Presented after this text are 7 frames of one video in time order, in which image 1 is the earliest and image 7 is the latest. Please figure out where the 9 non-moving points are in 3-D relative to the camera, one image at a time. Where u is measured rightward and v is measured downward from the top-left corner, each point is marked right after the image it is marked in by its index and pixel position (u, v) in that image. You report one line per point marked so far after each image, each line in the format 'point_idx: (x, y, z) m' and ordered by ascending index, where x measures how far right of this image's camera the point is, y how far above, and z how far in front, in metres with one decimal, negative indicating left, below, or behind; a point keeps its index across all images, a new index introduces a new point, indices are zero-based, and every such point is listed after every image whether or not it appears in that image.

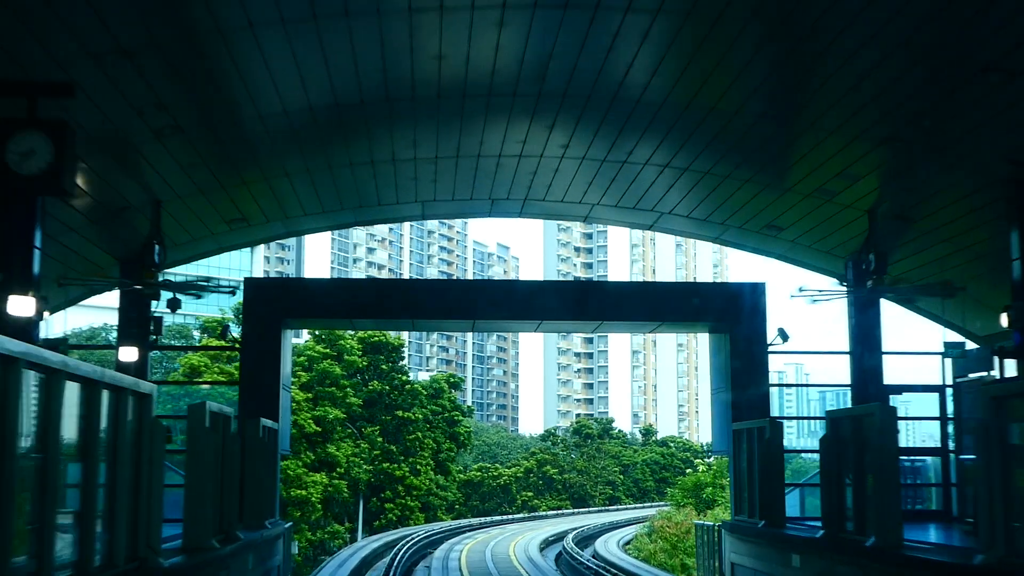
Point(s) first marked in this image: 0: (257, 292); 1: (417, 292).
0: (-4.8, -0.1, +18.9) m
1: (-1.8, -0.1, +19.0) m
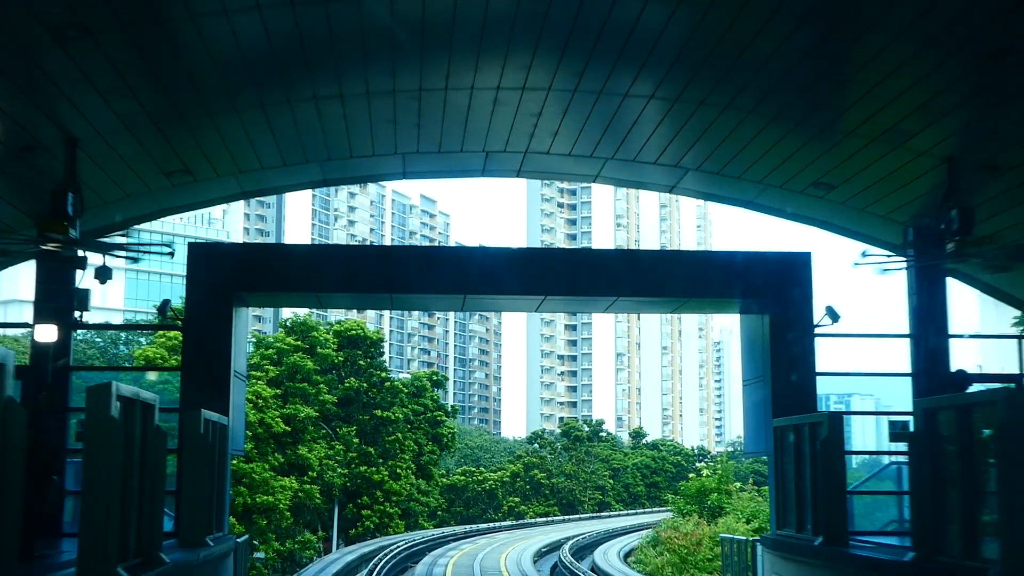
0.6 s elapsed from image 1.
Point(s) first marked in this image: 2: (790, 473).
0: (-4.8, +0.4, +15.7) m
1: (-1.8, +0.4, +15.9) m
2: (+4.1, -2.7, +14.8) m
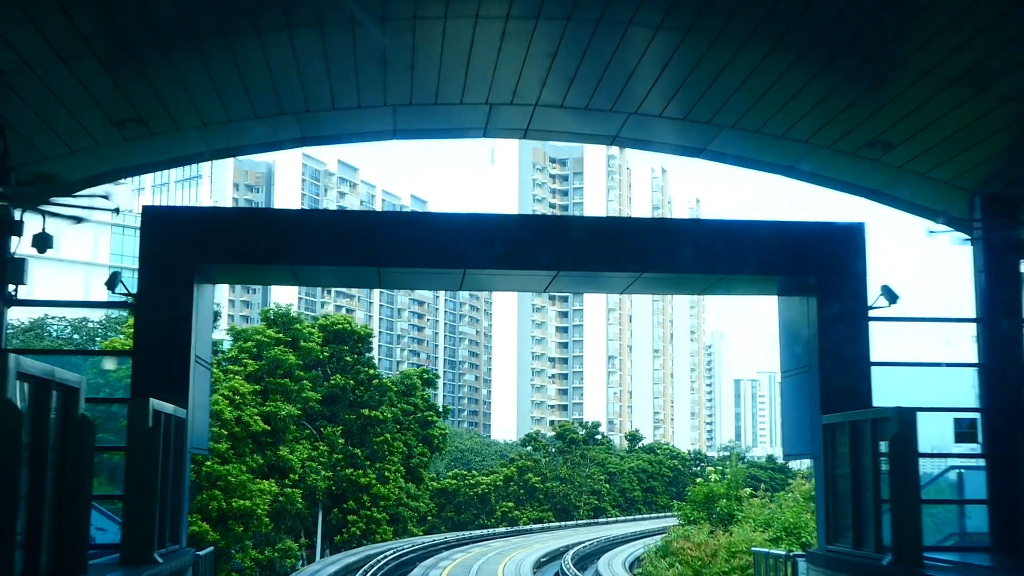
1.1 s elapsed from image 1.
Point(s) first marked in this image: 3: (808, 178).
0: (-4.7, +0.8, +13.4) m
1: (-1.7, +0.8, +13.6) m
2: (+4.2, -2.4, +12.7) m
3: (+4.7, +1.7, +15.8) m
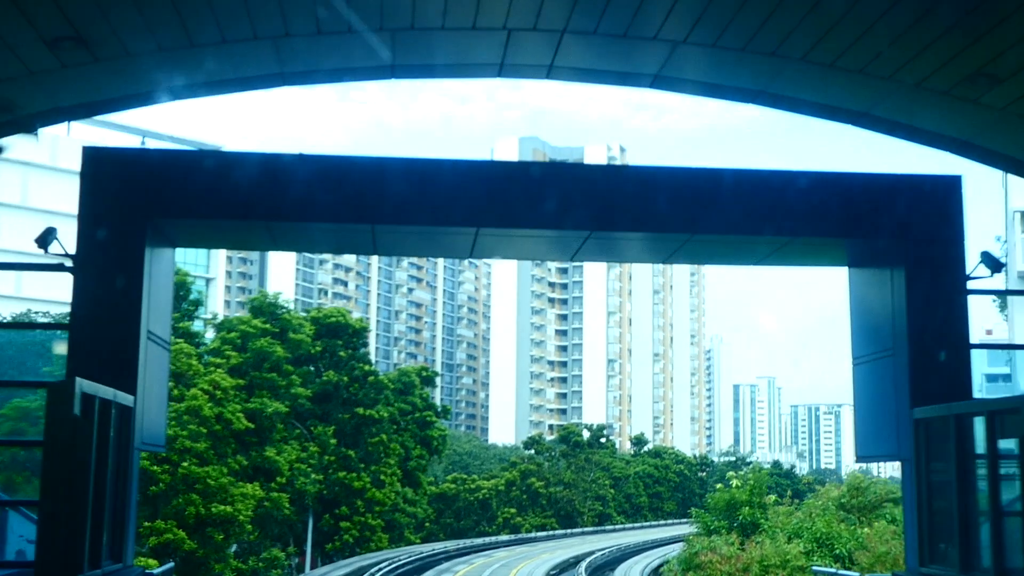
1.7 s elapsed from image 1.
0: (-4.4, +1.3, +11.0) m
1: (-1.4, +1.2, +11.2) m
2: (+4.4, -2.0, +10.2) m
3: (+4.9, +2.1, +13.4) m
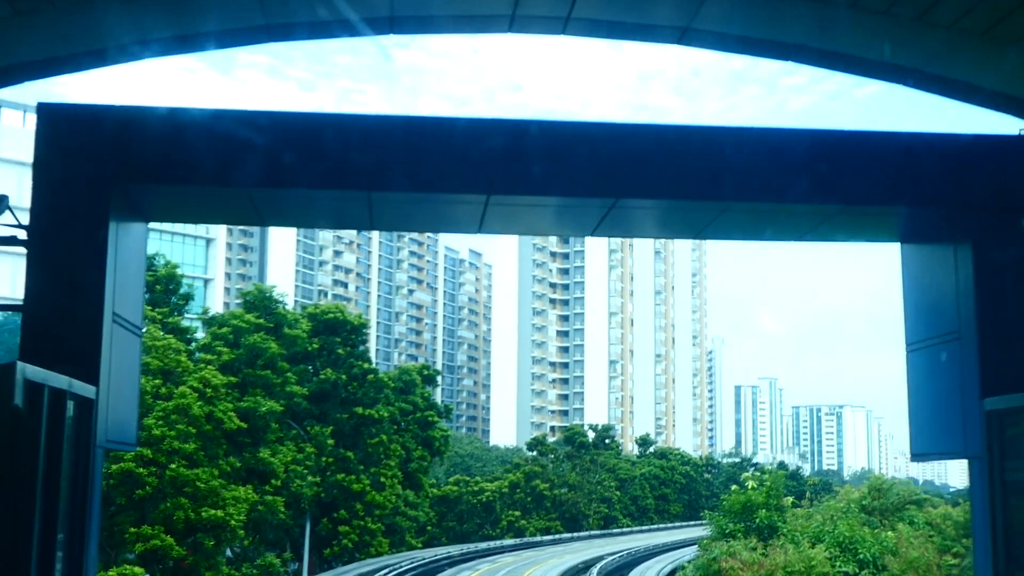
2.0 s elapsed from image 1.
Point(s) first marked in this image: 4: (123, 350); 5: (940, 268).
0: (-4.3, +1.5, +9.7) m
1: (-1.3, +1.5, +9.9) m
2: (+4.6, -1.7, +8.9) m
3: (+5.1, +2.4, +12.1) m
4: (-4.0, -0.6, +10.2) m
5: (+4.6, +0.2, +11.1) m
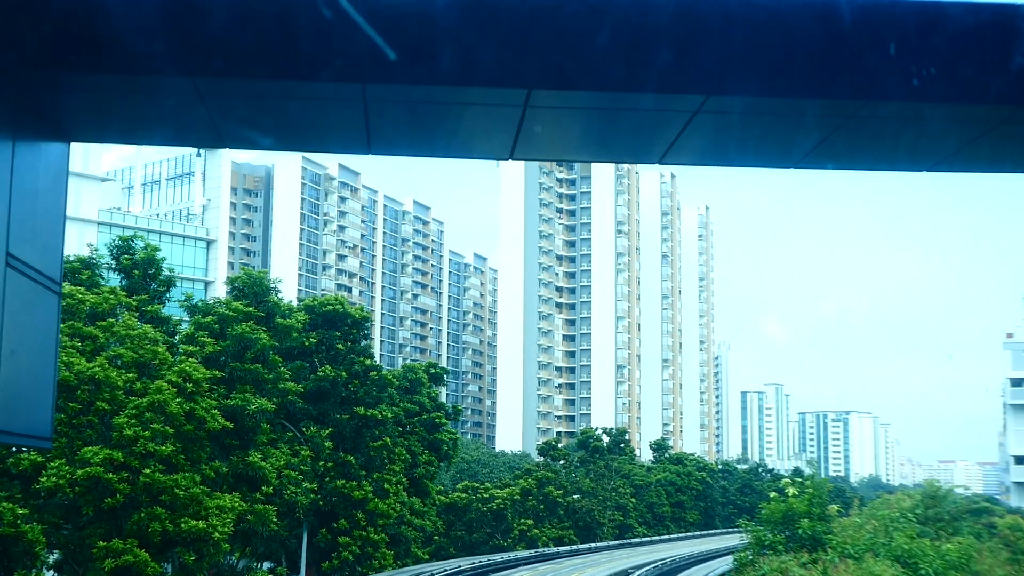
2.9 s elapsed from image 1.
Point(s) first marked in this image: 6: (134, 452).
0: (-3.9, +2.0, +7.0) m
1: (-0.9, +1.9, +7.2) m
2: (+4.9, -1.3, +6.1) m
3: (+5.4, +2.8, +9.3) m
4: (-3.6, -0.2, +7.5) m
5: (+5.0, +0.7, +8.4) m
6: (-7.5, -3.3, +20.0) m
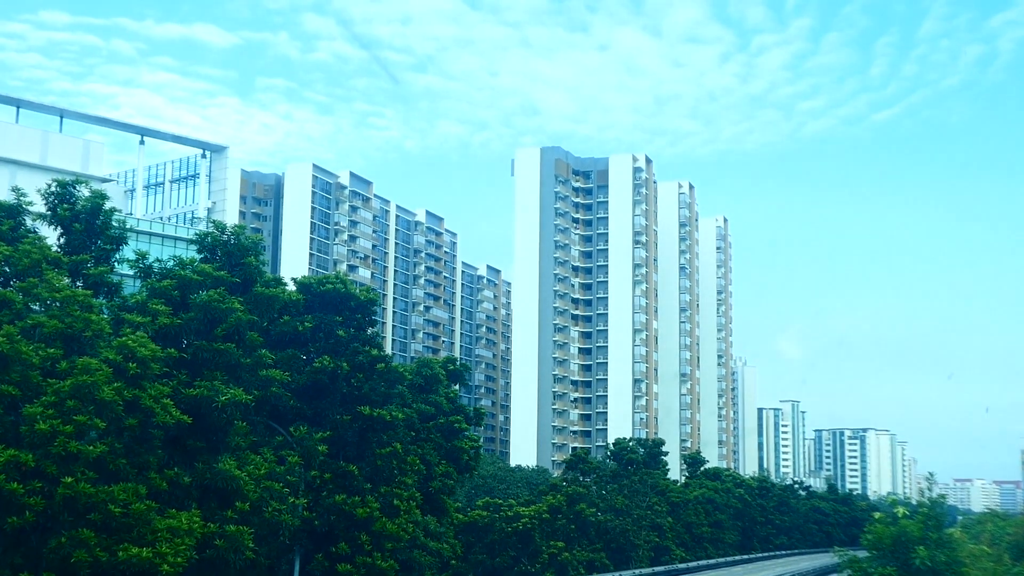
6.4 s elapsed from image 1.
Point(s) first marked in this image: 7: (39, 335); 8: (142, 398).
0: (-3.3, +3.0, +1.7) m
1: (-0.3, +3.0, +1.9) m
2: (+5.6, -0.2, +0.7) m
3: (+6.1, +3.8, +4.0) m
4: (-3.0, +0.8, +2.2) m
5: (+5.6, +1.7, +3.0) m
6: (-6.7, -2.4, +14.7) m
7: (-7.5, -0.8, +16.0) m
8: (-5.9, -1.8, +16.3) m
